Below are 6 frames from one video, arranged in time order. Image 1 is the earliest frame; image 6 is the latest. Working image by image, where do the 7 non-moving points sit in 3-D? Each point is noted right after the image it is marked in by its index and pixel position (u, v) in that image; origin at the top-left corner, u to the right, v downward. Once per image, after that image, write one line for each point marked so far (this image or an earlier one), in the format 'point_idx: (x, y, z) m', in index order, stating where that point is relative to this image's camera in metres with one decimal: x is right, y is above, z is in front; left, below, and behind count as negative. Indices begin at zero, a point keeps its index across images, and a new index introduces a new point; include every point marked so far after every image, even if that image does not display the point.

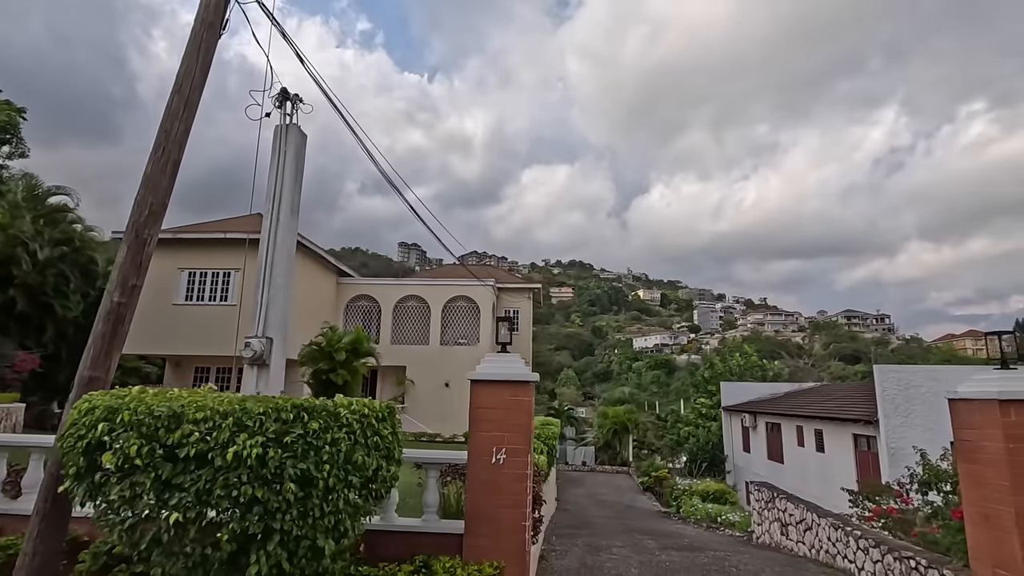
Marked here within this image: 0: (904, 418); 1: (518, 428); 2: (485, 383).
0: (+8.1, -2.7, +11.2) m
1: (0.0, -0.9, +3.3) m
2: (-0.2, -0.5, +3.3) m
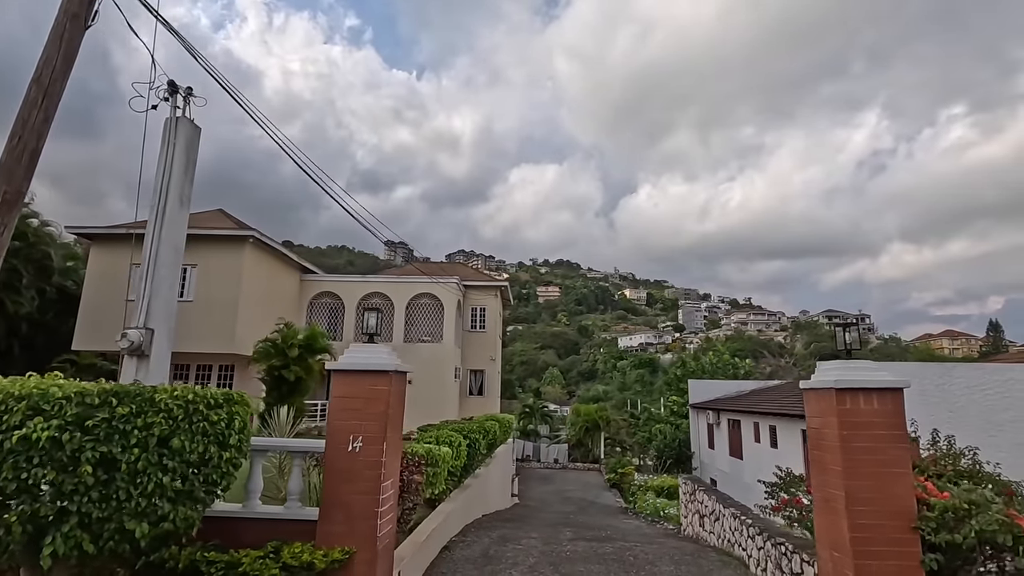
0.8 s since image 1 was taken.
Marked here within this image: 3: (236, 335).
0: (+7.0, -2.7, +11.5) m
1: (-0.8, -0.8, +3.3) m
2: (-1.1, -0.5, +3.4) m
3: (-7.6, -1.2, +14.6) m
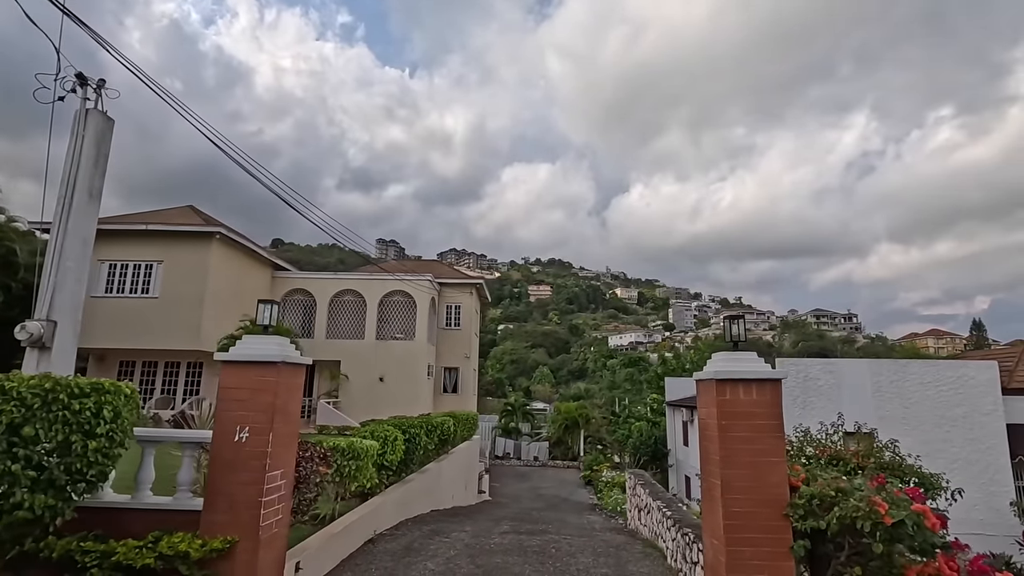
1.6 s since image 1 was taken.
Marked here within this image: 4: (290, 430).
0: (+6.2, -2.6, +11.6) m
1: (-1.5, -0.7, +3.4) m
2: (-1.8, -0.4, +3.4) m
3: (-8.5, -1.1, +14.5) m
4: (-1.5, -1.0, +3.6) m
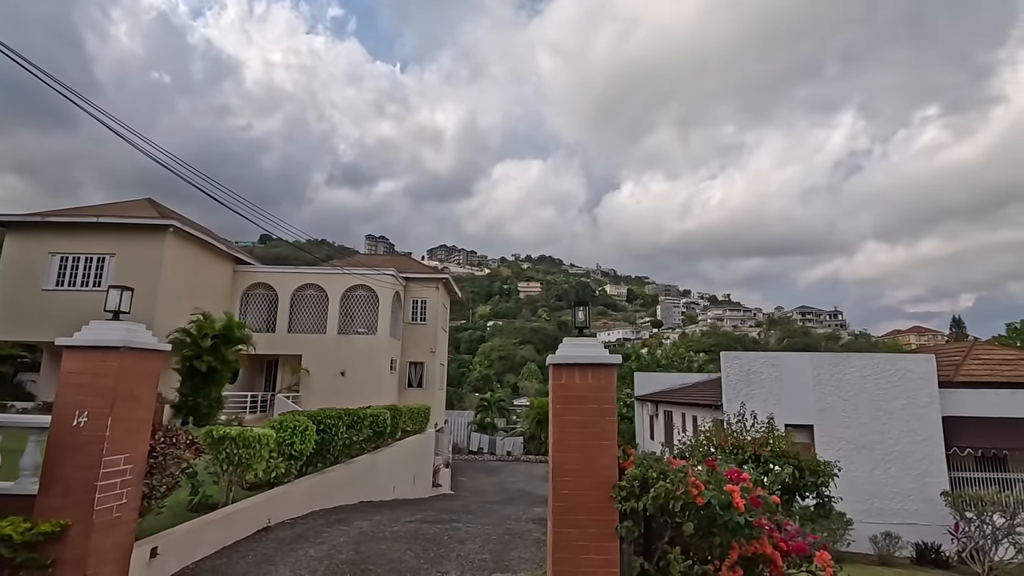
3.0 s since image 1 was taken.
0: (+5.1, -2.5, +11.7) m
1: (-2.6, -0.7, +3.4) m
2: (-2.8, -0.3, +3.4) m
3: (-9.7, -0.9, +14.4) m
4: (-2.5, -0.9, +3.6) m
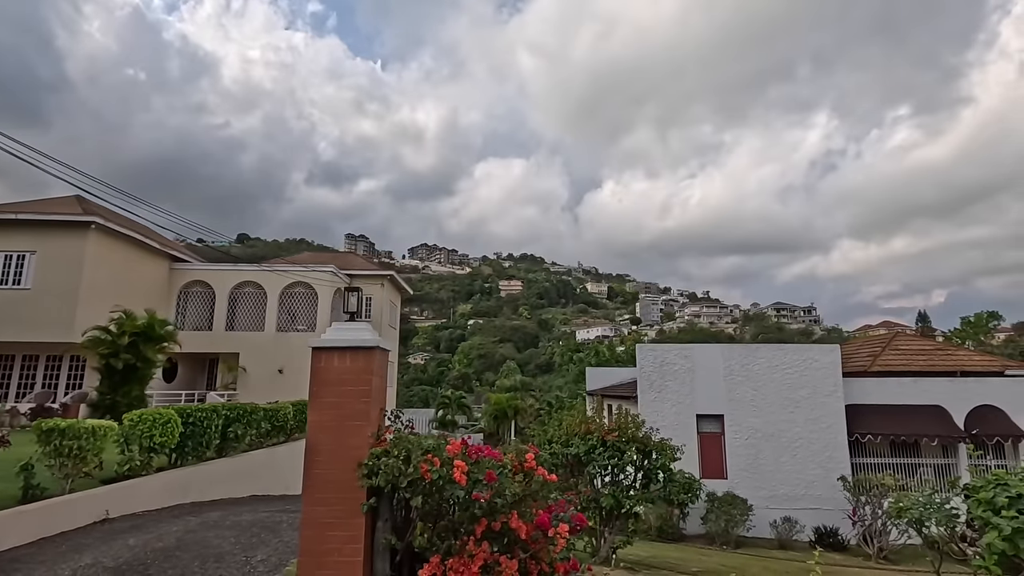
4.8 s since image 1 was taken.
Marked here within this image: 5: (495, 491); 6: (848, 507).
0: (+3.3, -2.4, +12.0) m
1: (-4.1, -0.6, +3.3) m
2: (-4.3, -0.2, +3.4) m
3: (-11.5, -0.9, +14.2) m
4: (-4.1, -0.8, +3.6) m
5: (-0.1, -1.3, +3.3) m
6: (+7.1, -4.6, +11.2) m
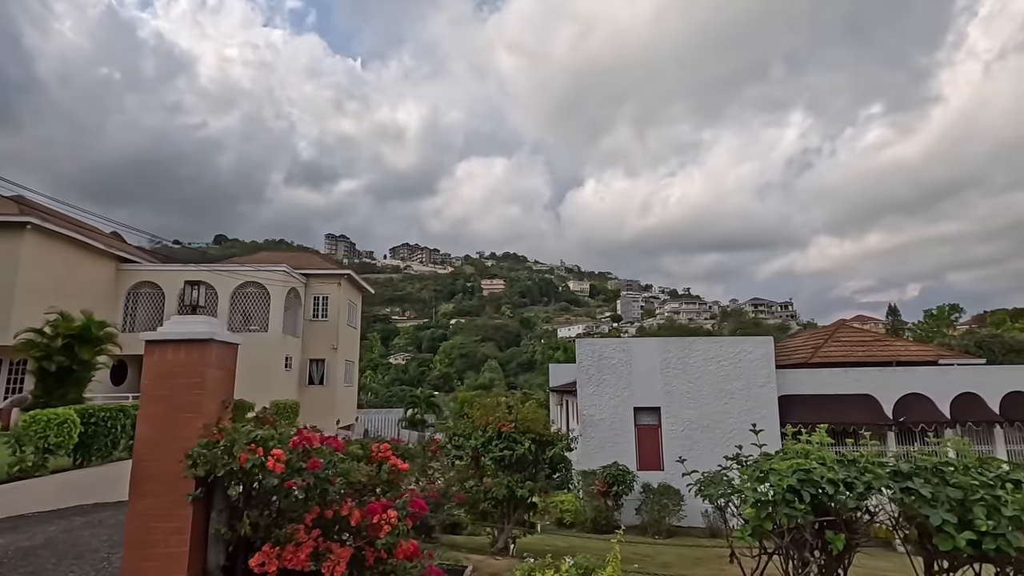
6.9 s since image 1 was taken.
0: (+1.9, -2.3, +12.1) m
1: (-5.2, -0.6, +3.3) m
2: (-5.4, -0.2, +3.3) m
3: (-12.9, -0.9, +13.9) m
4: (-5.1, -0.8, +3.5) m
5: (-1.2, -1.2, +3.4) m
6: (+5.8, -4.4, +11.5) m
